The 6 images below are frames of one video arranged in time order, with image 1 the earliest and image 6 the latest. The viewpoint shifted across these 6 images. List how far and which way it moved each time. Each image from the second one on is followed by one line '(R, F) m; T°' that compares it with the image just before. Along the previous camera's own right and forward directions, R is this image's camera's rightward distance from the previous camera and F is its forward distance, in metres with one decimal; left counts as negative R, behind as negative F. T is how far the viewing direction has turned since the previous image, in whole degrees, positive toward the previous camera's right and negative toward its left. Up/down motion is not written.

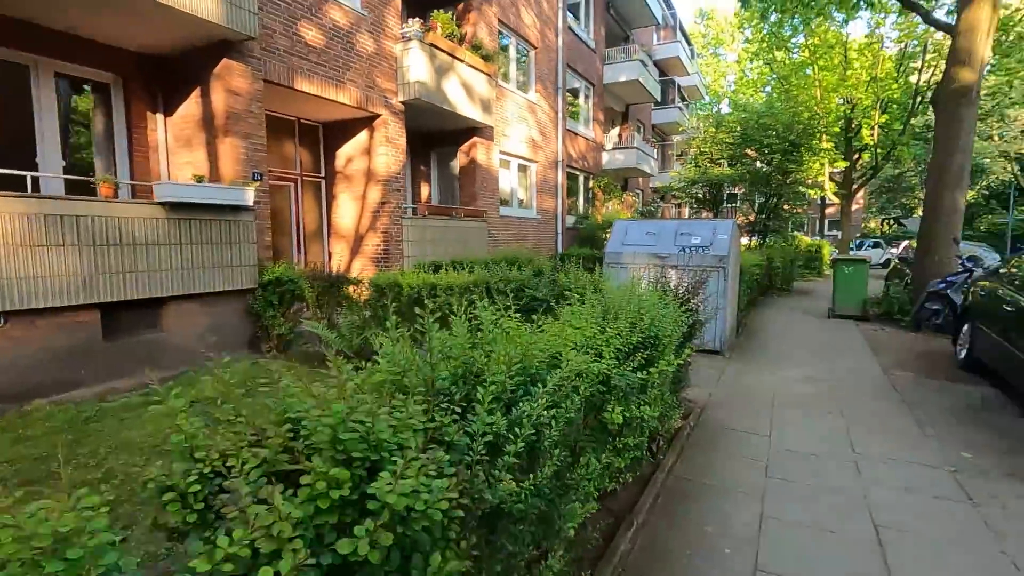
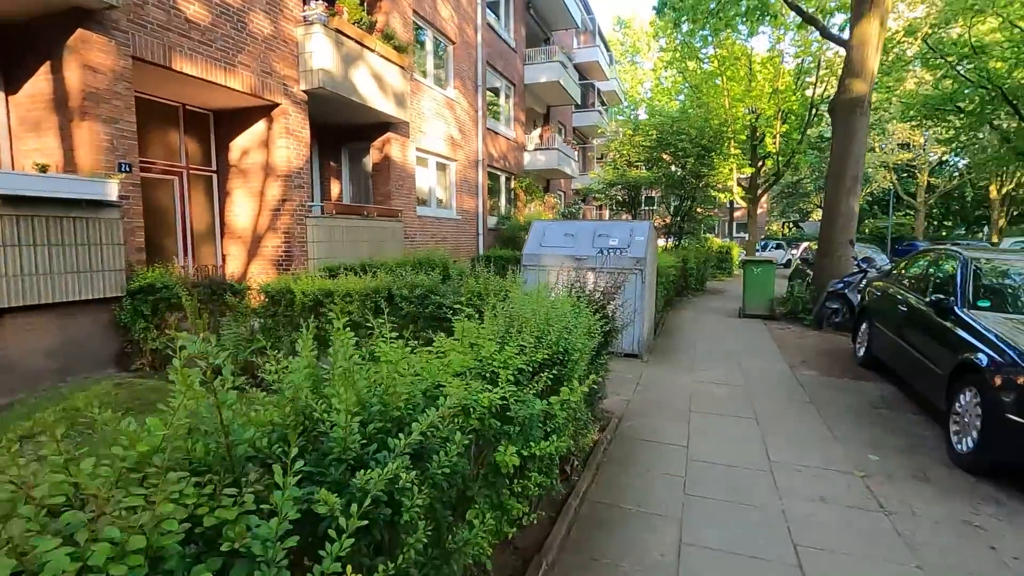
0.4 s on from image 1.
(+0.2, +0.4) m; +8°
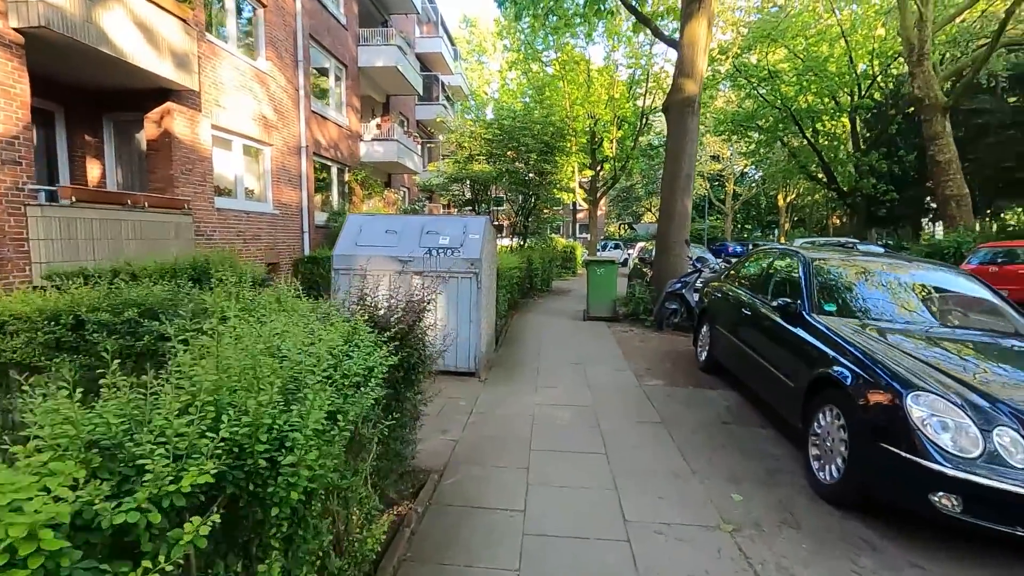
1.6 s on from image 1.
(+0.5, +1.2) m; +15°
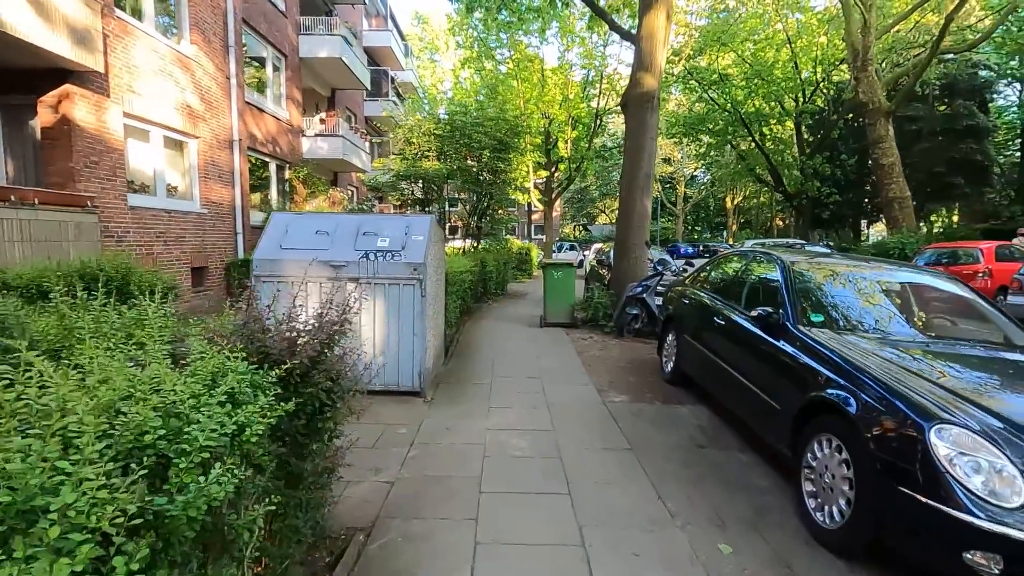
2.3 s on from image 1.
(+0.1, +0.7) m; +5°
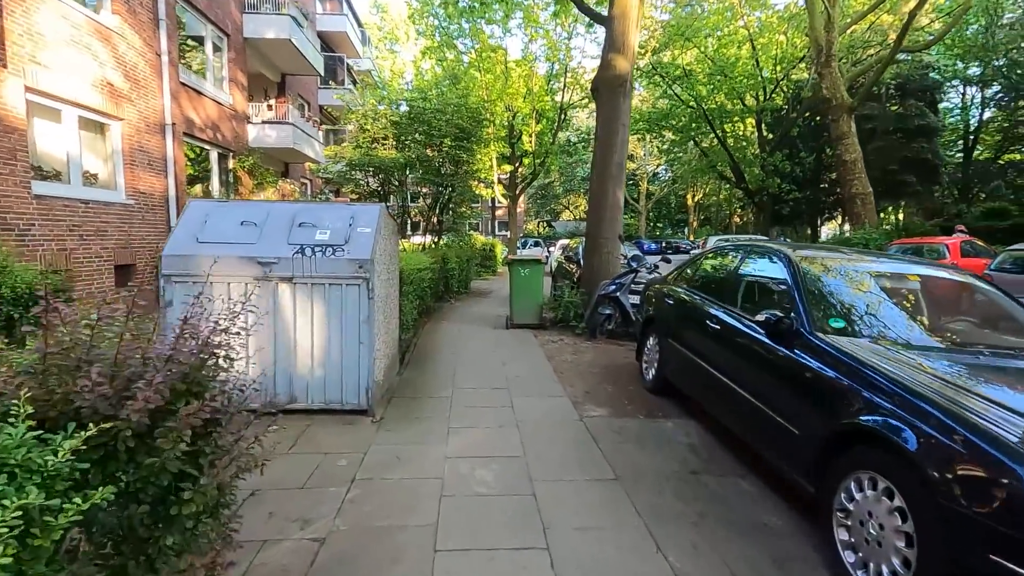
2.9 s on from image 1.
(0.0, +0.8) m; +4°
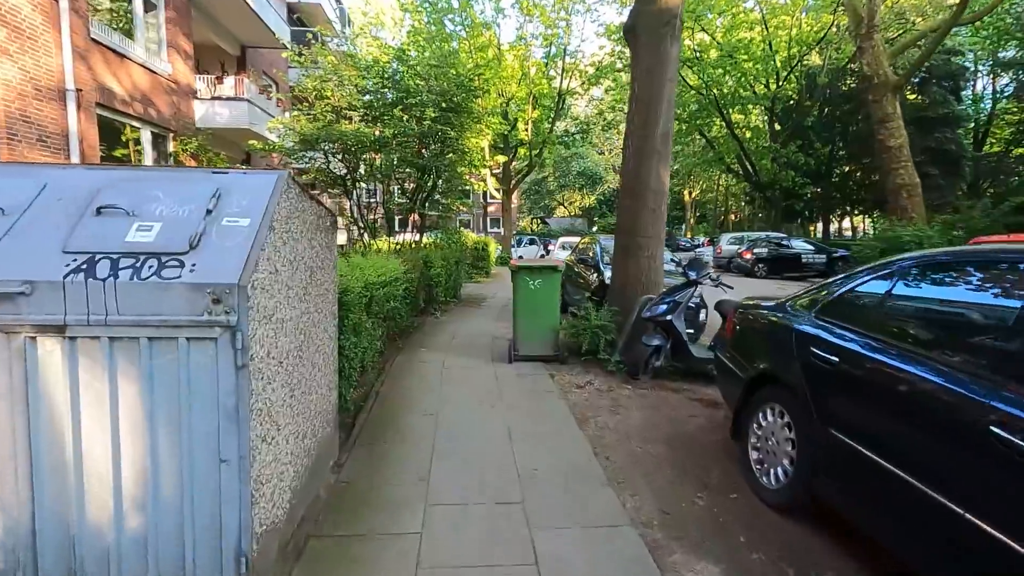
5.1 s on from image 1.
(-0.2, +2.6) m; +1°
